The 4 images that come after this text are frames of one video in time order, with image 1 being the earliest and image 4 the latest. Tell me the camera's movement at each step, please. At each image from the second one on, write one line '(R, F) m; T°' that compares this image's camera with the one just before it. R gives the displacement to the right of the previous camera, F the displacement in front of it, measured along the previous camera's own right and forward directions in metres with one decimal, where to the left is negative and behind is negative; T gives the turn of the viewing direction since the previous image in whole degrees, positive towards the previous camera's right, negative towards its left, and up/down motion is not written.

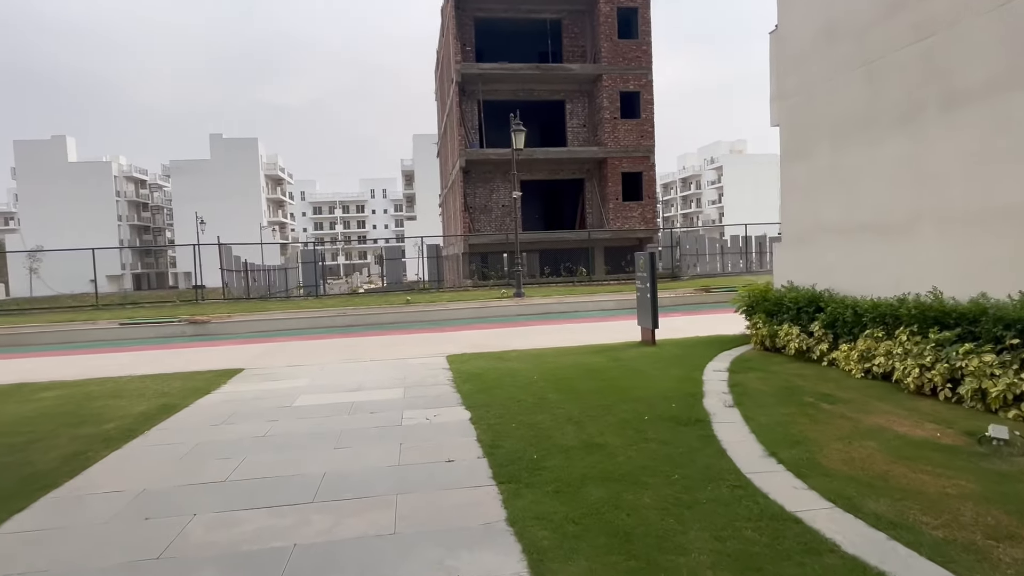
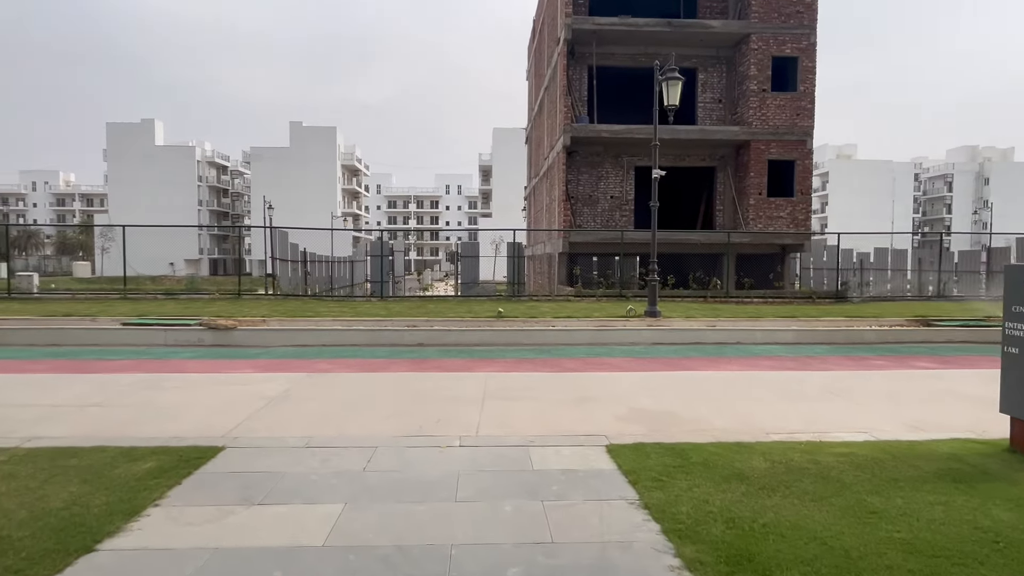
(-1.5, +5.1) m; -6°
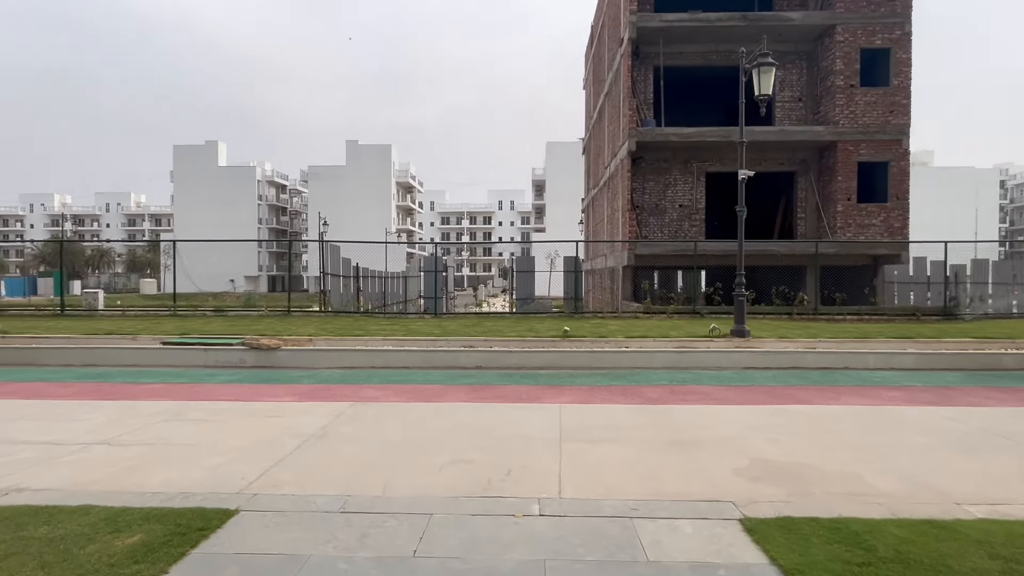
(-0.3, +1.3) m; -5°
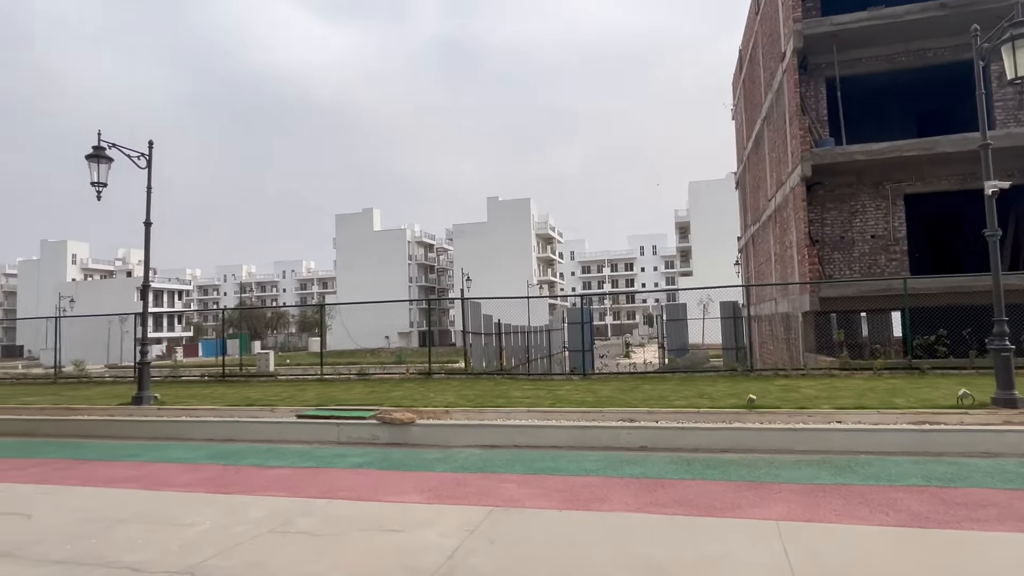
(-0.3, +1.8) m; -13°
